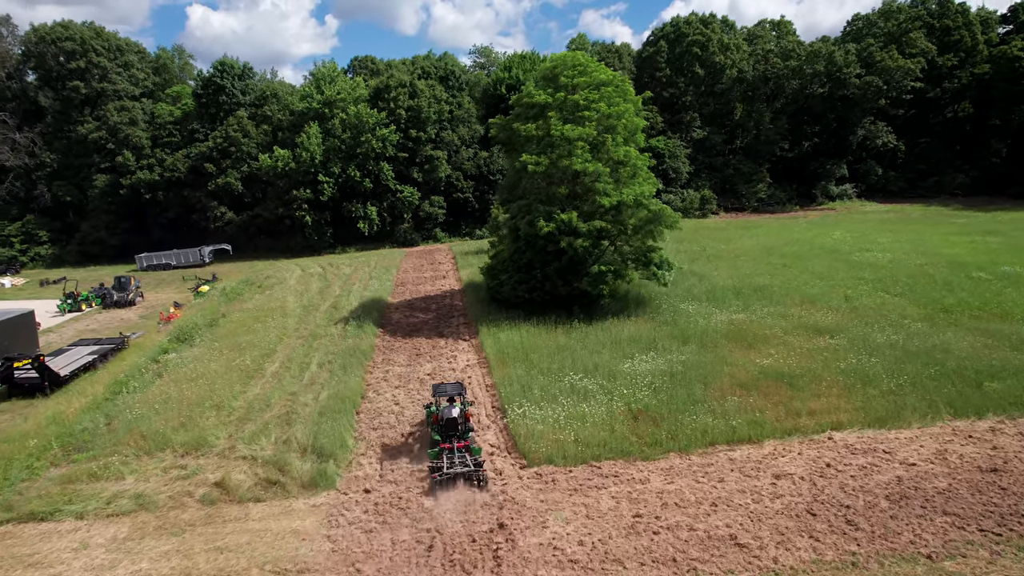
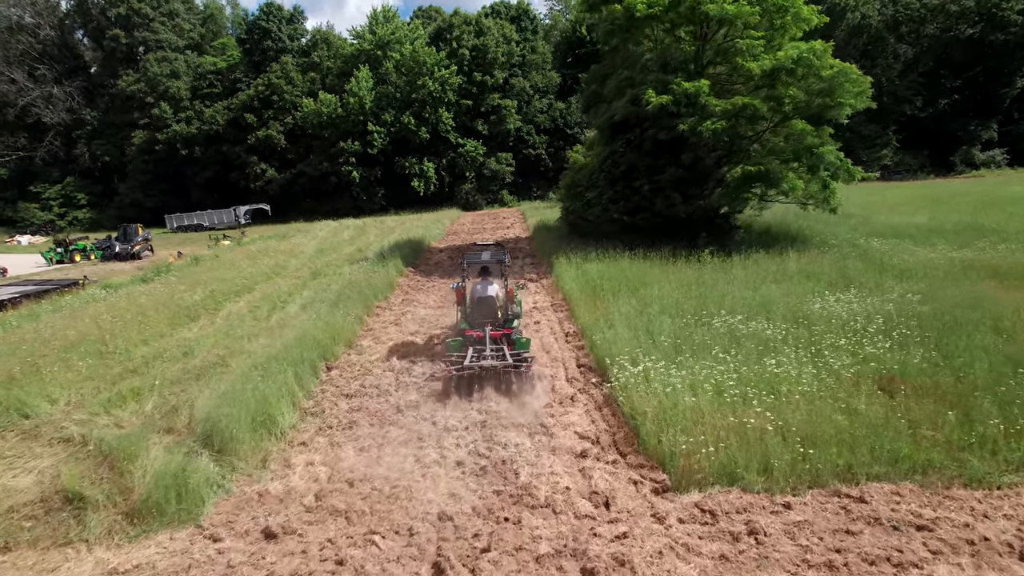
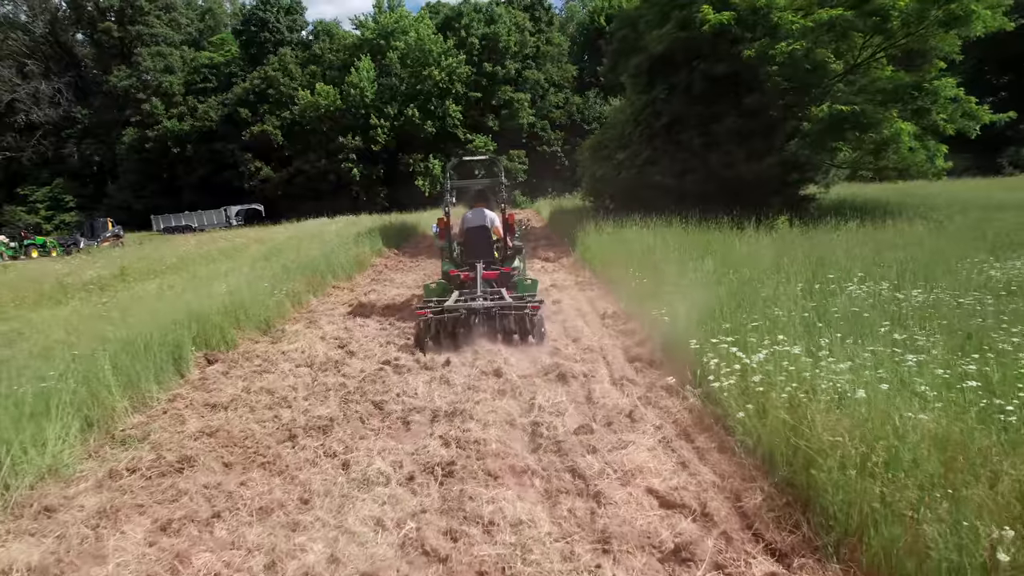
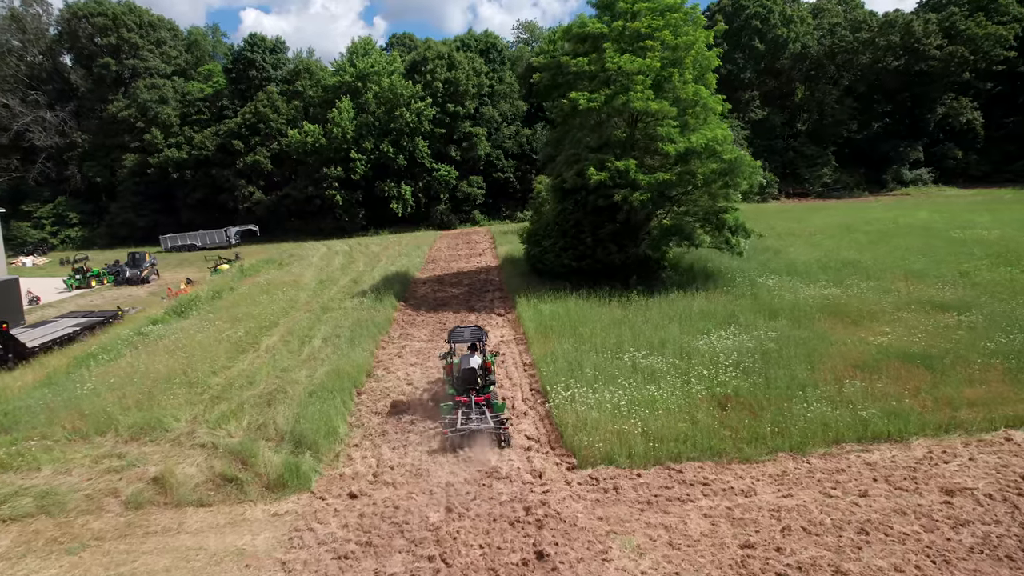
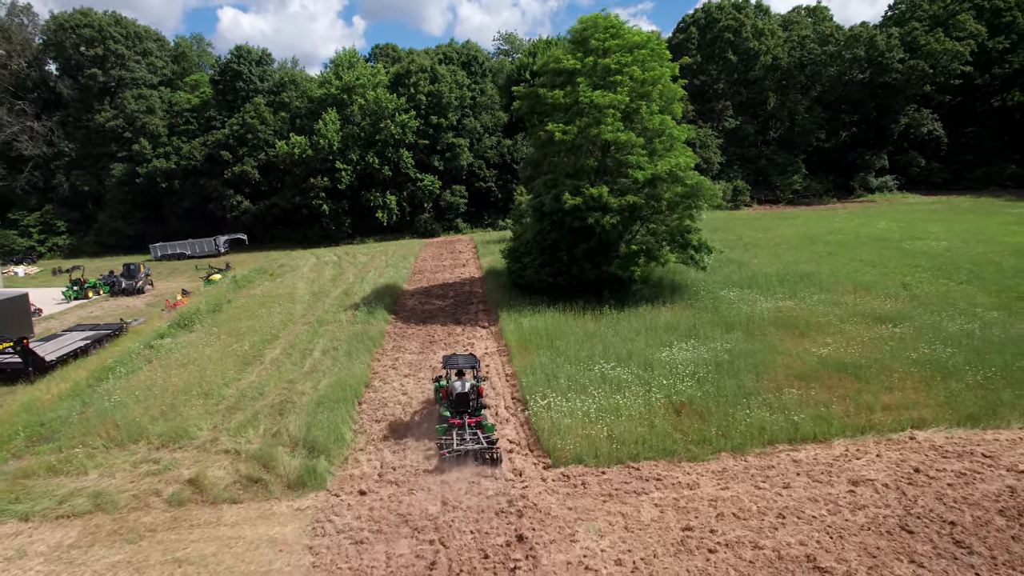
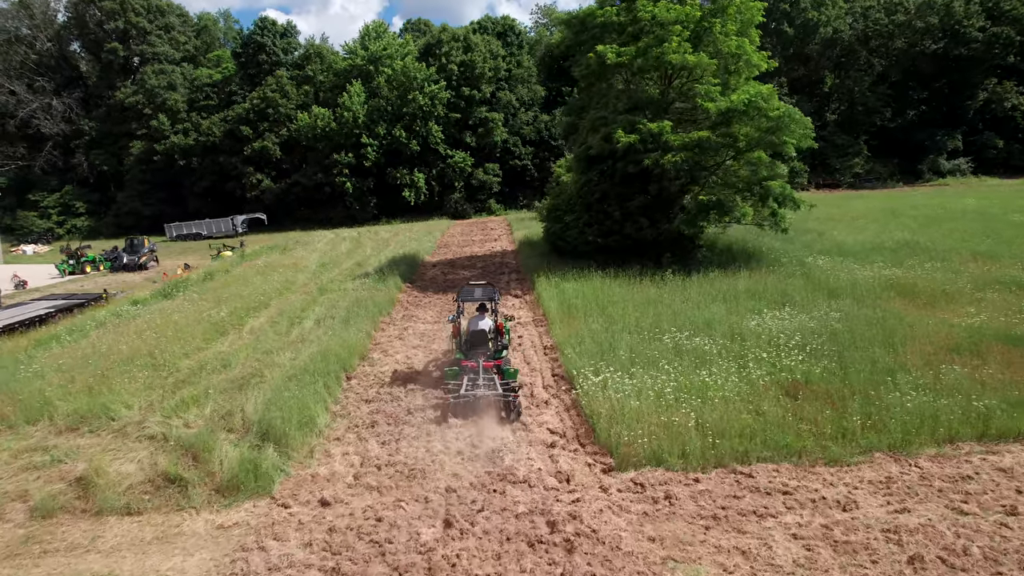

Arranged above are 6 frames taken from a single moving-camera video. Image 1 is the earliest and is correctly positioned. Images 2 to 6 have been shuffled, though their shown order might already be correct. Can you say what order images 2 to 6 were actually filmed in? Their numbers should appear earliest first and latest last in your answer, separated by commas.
5, 4, 6, 2, 3
